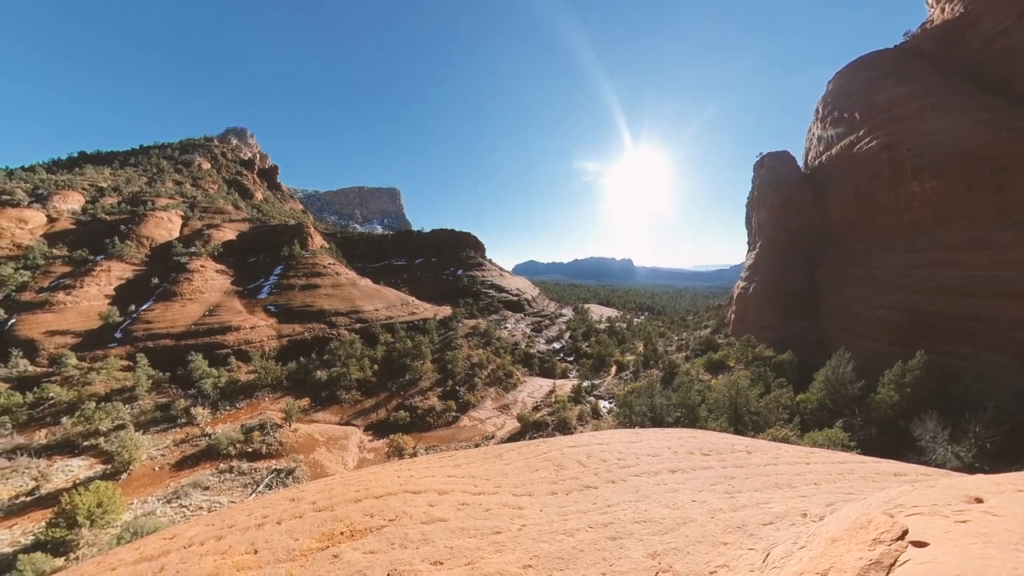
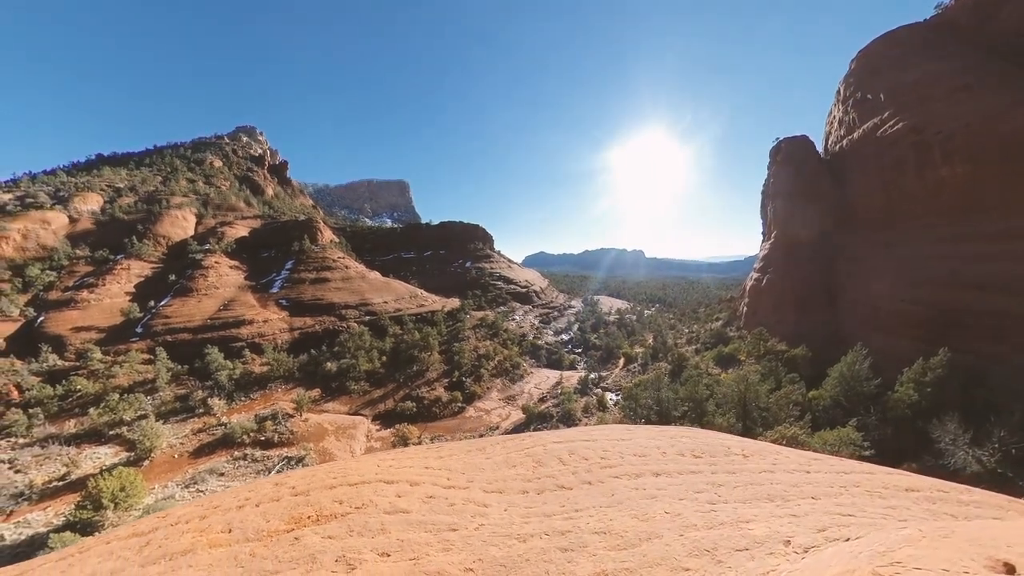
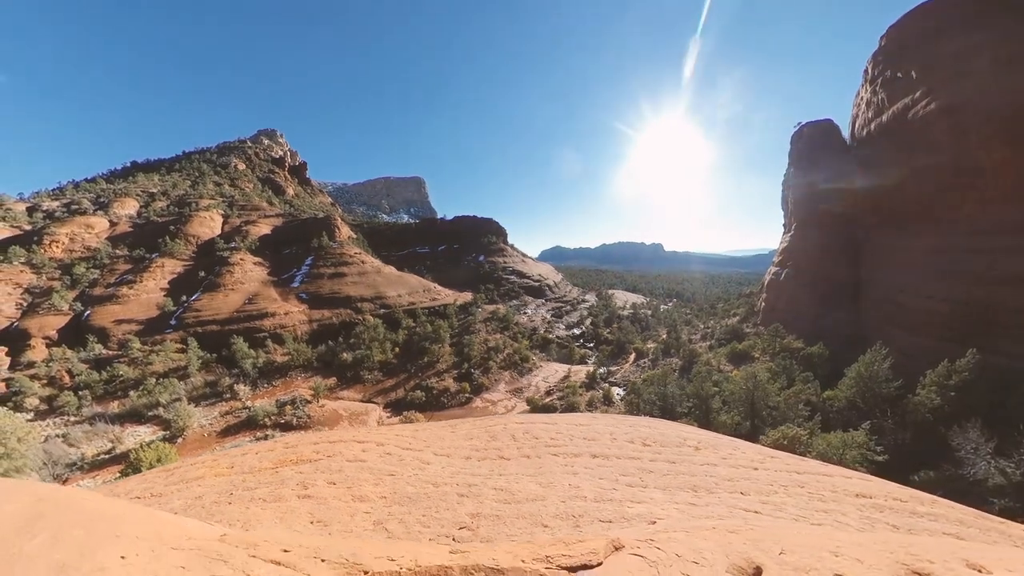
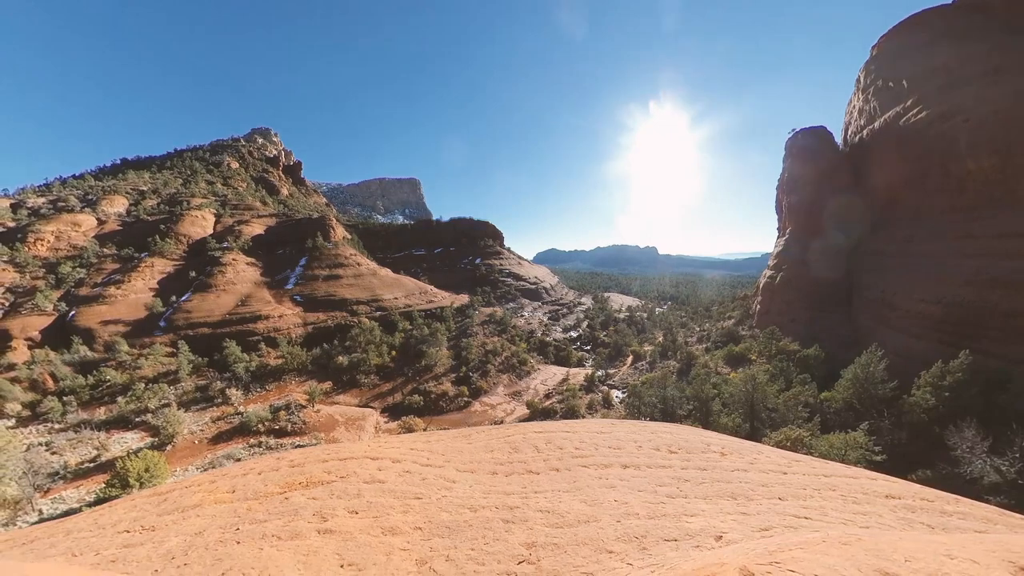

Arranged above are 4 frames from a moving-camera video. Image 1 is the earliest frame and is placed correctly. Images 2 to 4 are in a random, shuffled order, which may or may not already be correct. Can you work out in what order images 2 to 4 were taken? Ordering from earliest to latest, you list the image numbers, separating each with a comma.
2, 4, 3
